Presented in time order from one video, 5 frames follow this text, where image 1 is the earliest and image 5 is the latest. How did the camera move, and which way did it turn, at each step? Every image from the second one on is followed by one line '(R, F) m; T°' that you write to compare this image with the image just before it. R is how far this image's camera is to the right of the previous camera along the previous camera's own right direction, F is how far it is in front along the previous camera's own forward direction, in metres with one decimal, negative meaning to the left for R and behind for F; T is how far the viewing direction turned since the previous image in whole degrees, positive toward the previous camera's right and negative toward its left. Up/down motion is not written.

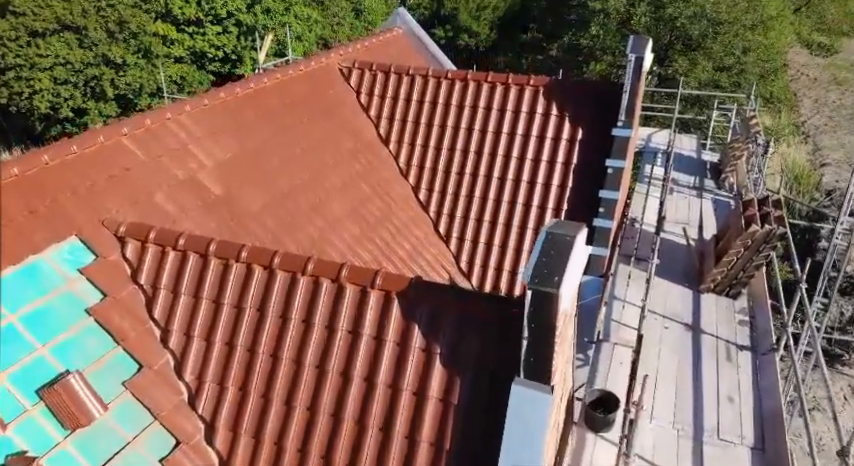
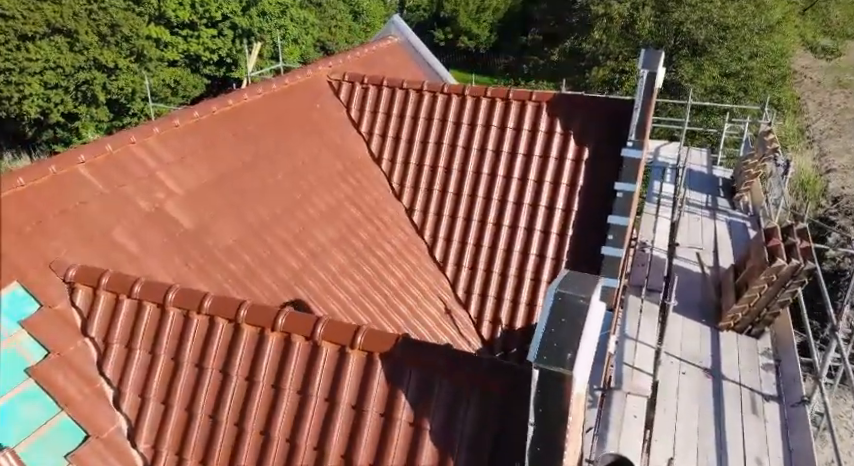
(+0.1, +0.6) m; 0°
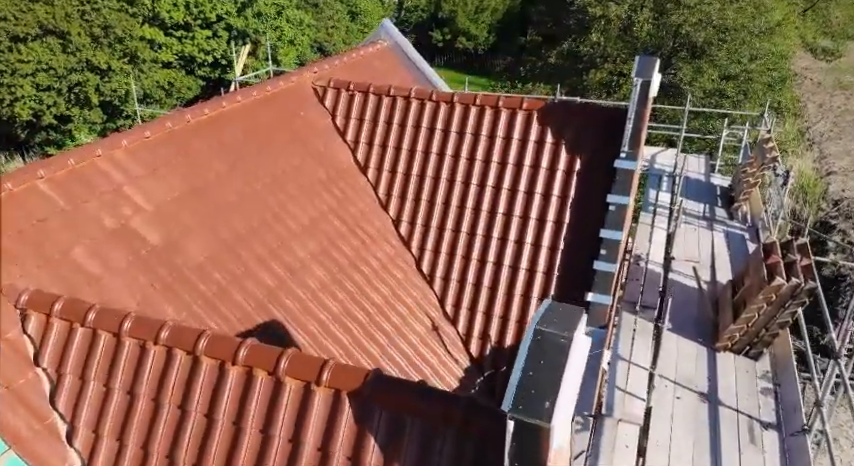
(+0.1, +0.3) m; 0°
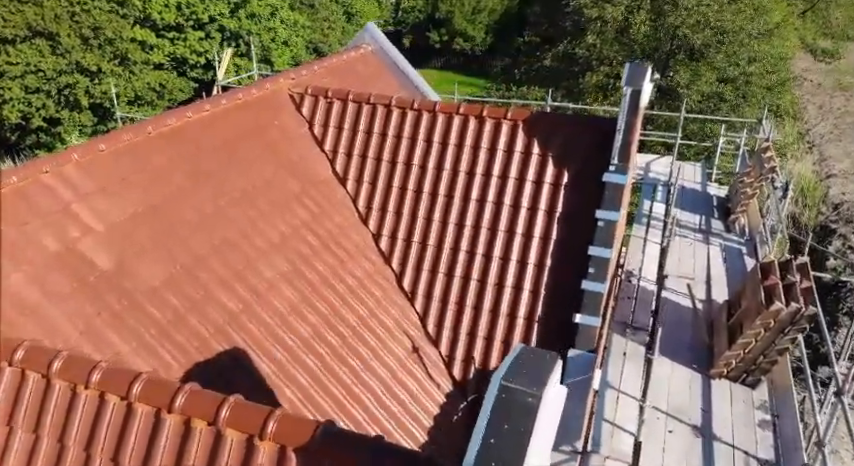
(+0.2, +0.4) m; 0°
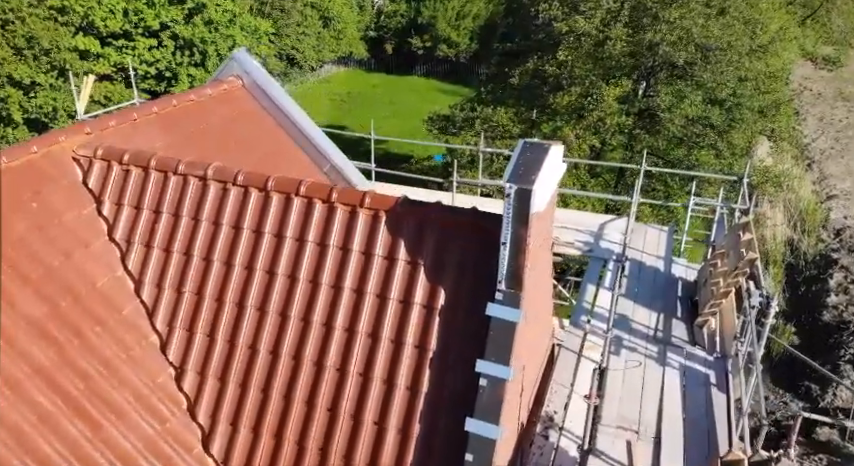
(+1.2, +2.4) m; 0°
